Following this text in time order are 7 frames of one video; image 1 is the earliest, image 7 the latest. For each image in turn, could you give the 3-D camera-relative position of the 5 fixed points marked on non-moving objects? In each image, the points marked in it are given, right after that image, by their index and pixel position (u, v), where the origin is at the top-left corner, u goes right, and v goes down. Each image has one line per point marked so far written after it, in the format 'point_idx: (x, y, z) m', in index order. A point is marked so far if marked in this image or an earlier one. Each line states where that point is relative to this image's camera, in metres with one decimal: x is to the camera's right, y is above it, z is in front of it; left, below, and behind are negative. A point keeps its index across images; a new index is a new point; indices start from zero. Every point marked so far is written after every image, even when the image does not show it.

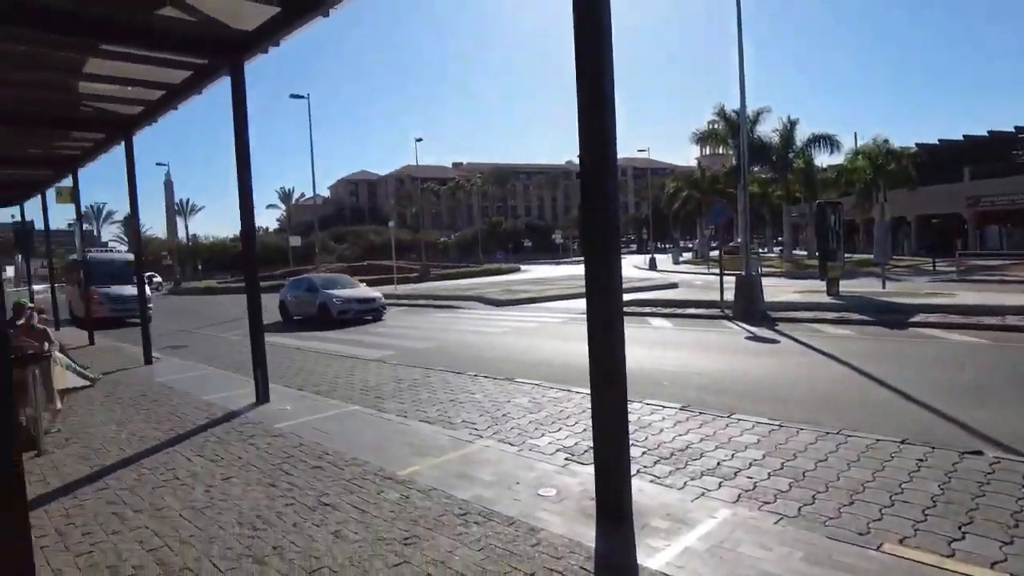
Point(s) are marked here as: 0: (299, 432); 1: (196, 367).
0: (-1.6, -1.1, +5.7) m
1: (-5.3, -1.3, +12.7) m
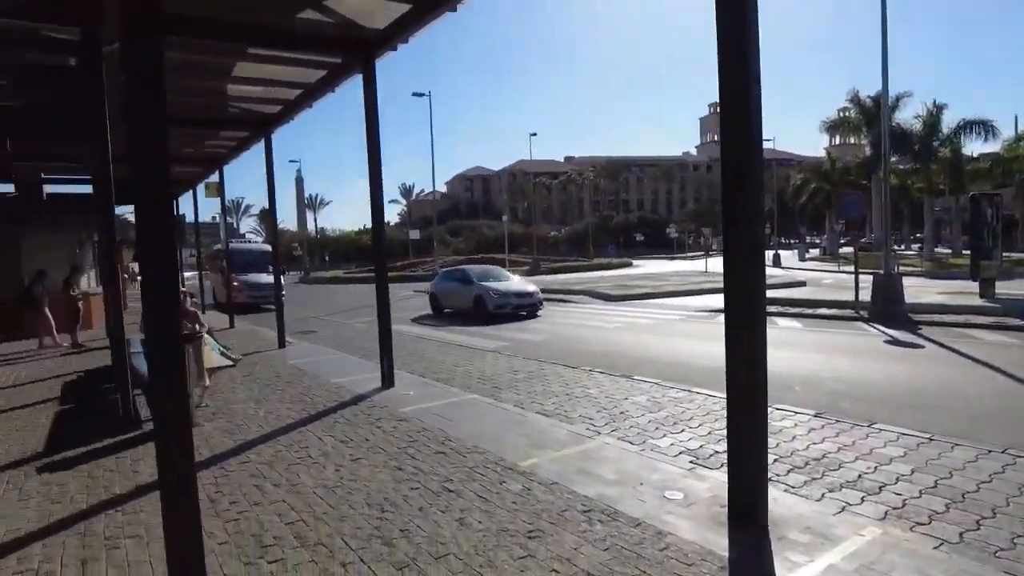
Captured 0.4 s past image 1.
0: (-0.7, -1.0, +5.9) m
1: (-3.3, -1.1, +13.3) m
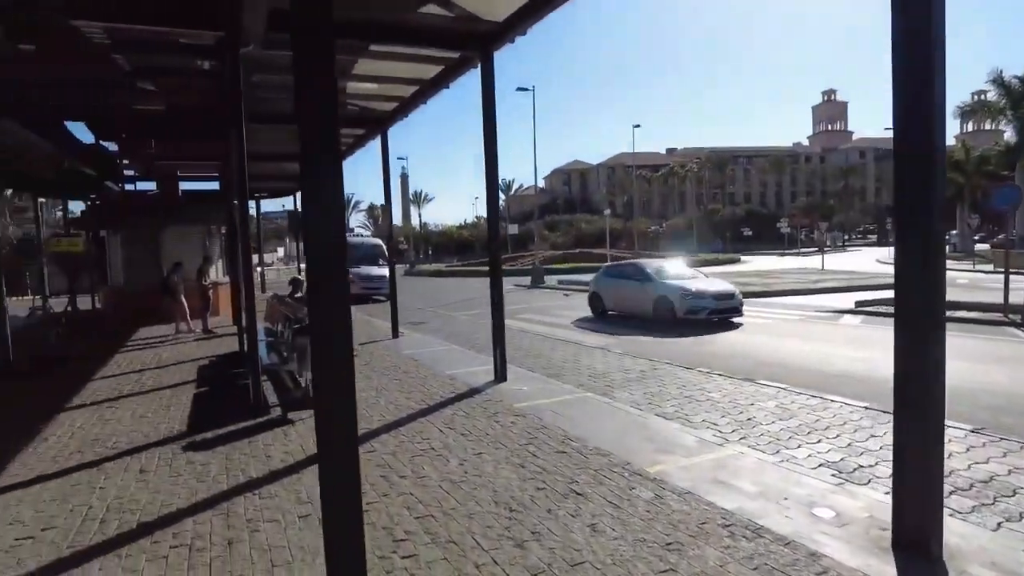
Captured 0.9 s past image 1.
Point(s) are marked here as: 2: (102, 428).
0: (+0.2, -1.0, +5.9) m
1: (-1.4, -1.0, +13.6) m
2: (-4.1, -1.4, +7.5) m
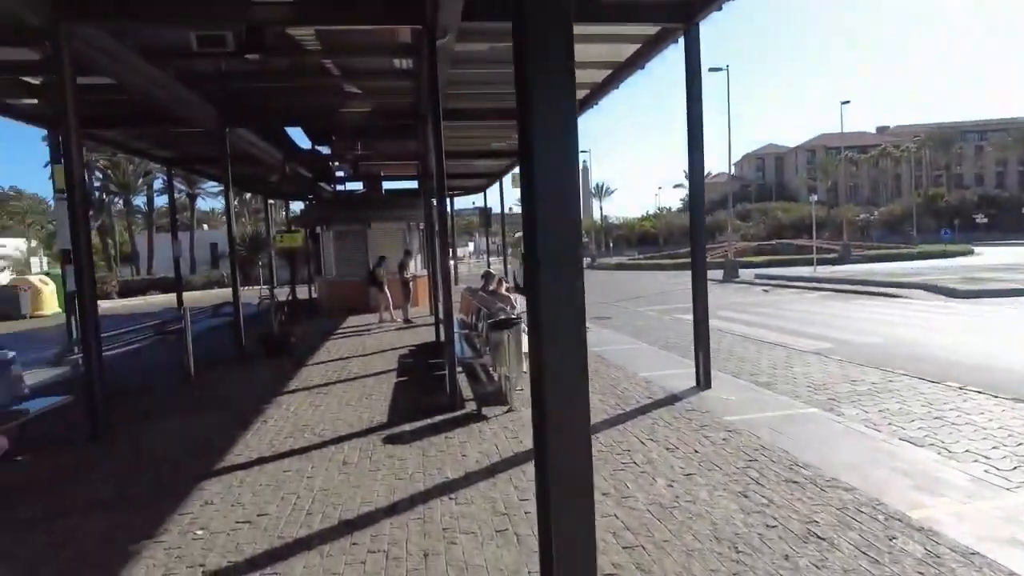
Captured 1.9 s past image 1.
0: (+1.7, -1.0, +5.2) m
1: (+2.0, -0.9, +13.1) m
2: (-2.1, -1.3, +7.9) m
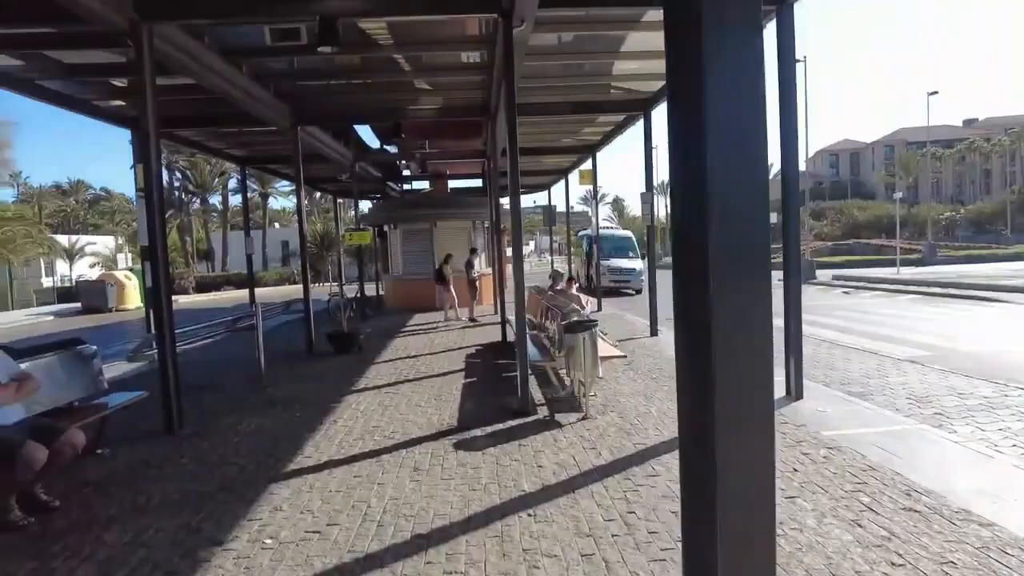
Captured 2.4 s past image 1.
0: (+2.2, -1.0, +4.8) m
1: (+3.2, -0.9, +12.6) m
2: (-1.3, -1.3, +7.7) m
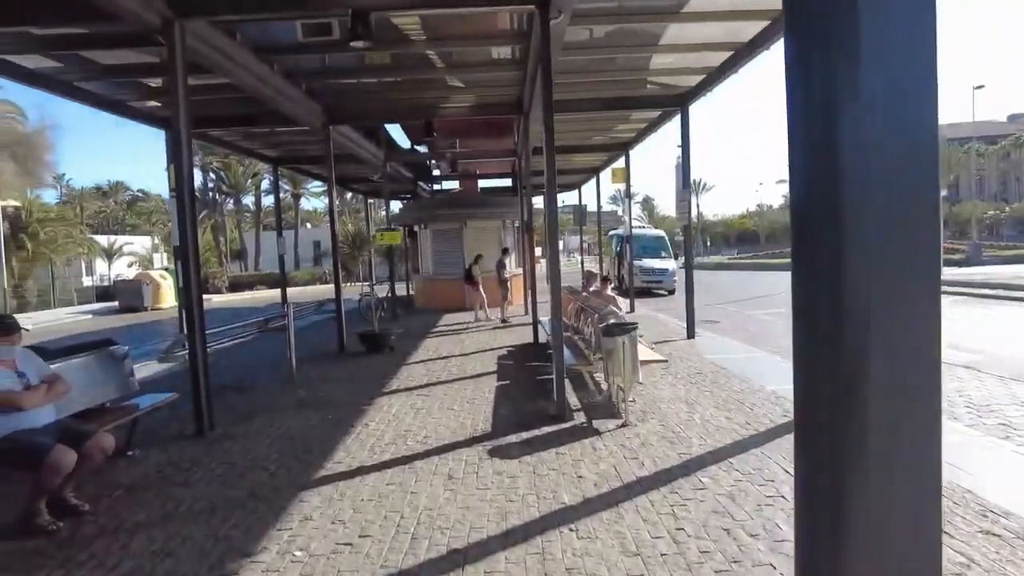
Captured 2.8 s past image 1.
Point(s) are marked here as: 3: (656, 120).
0: (+2.4, -1.0, +4.5) m
1: (+3.7, -1.0, +12.2) m
2: (-1.0, -1.3, +7.6) m
3: (+2.9, +3.4, +15.4) m
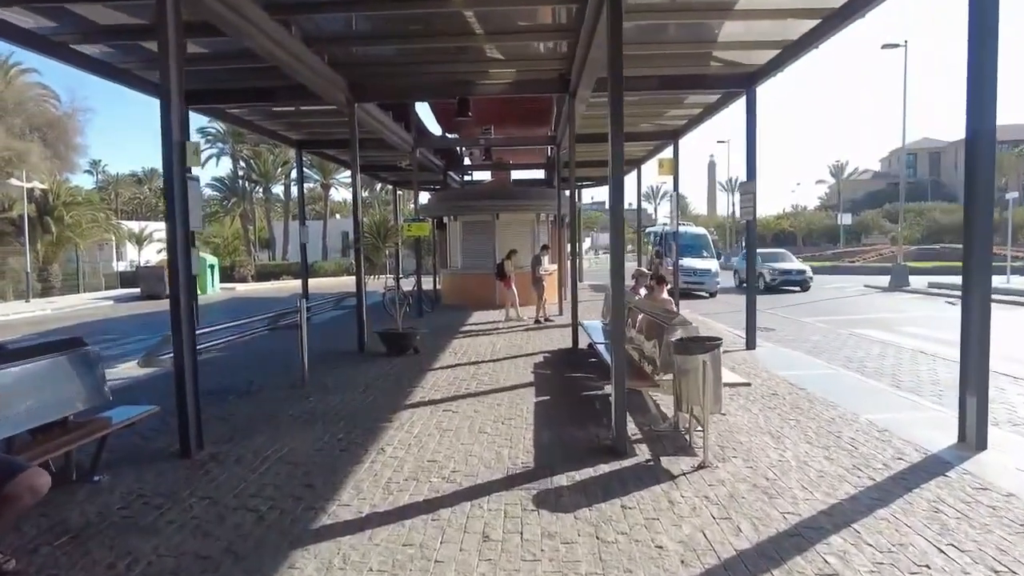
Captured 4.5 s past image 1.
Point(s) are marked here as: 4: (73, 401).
0: (+2.7, -1.1, +3.1) m
1: (+4.3, -1.0, +10.8) m
2: (-0.6, -1.3, +6.3) m
3: (+3.7, +3.4, +13.9) m
4: (-3.4, -0.9, +6.0) m
